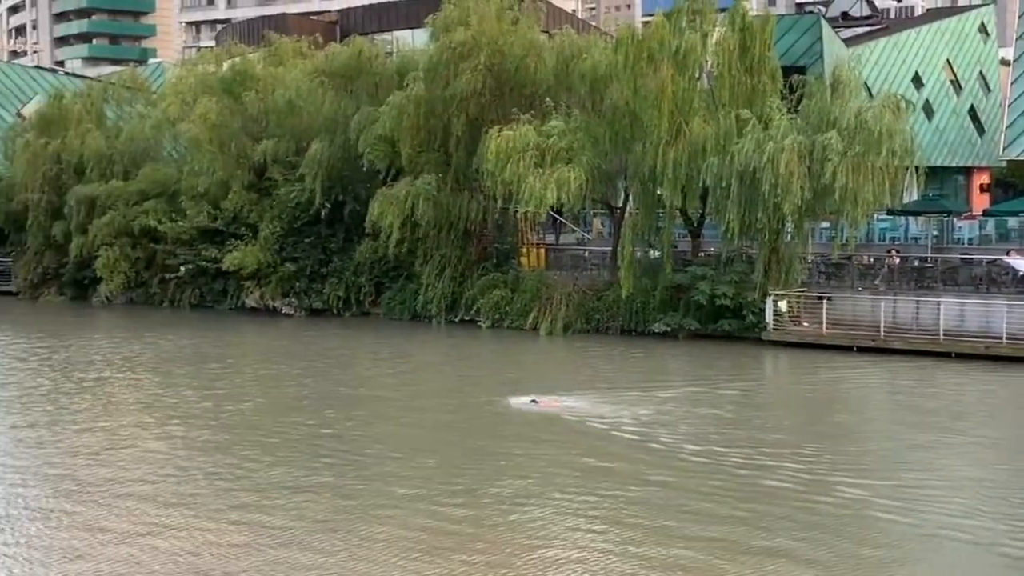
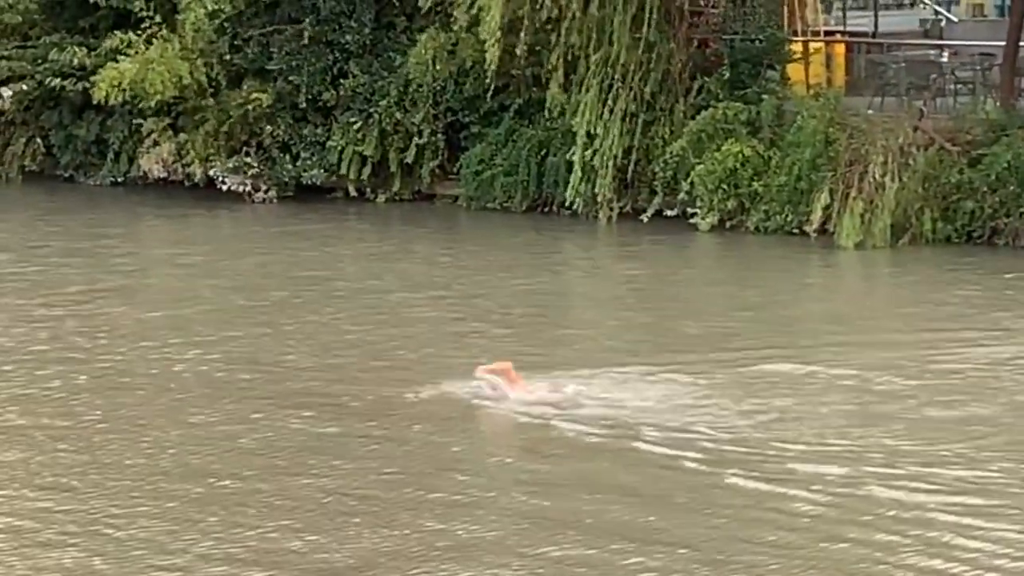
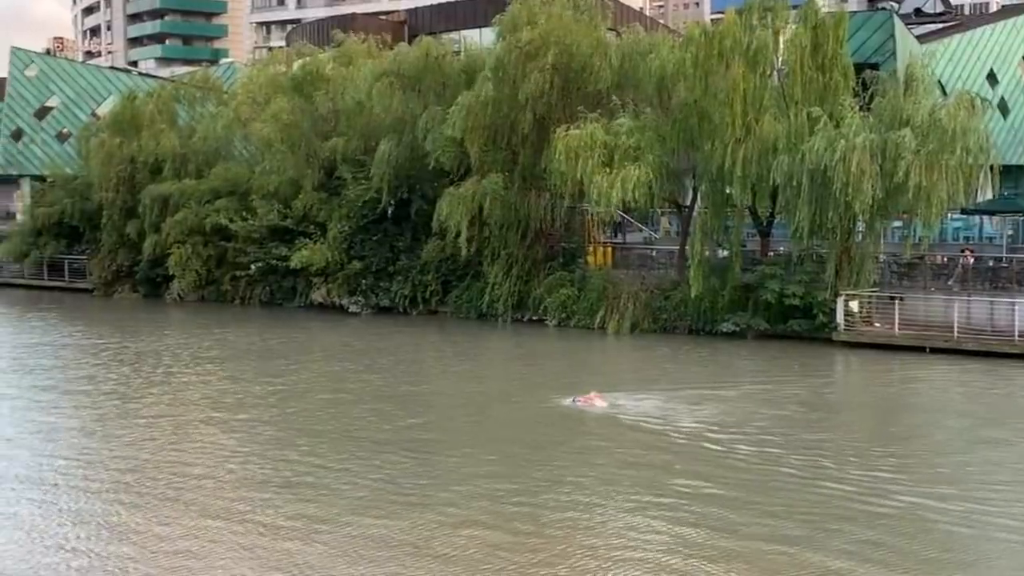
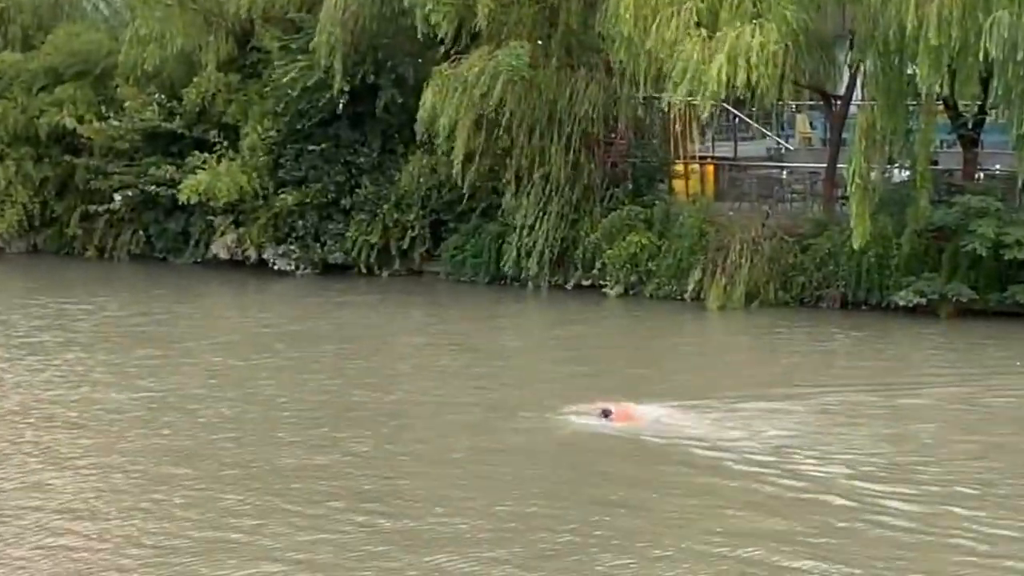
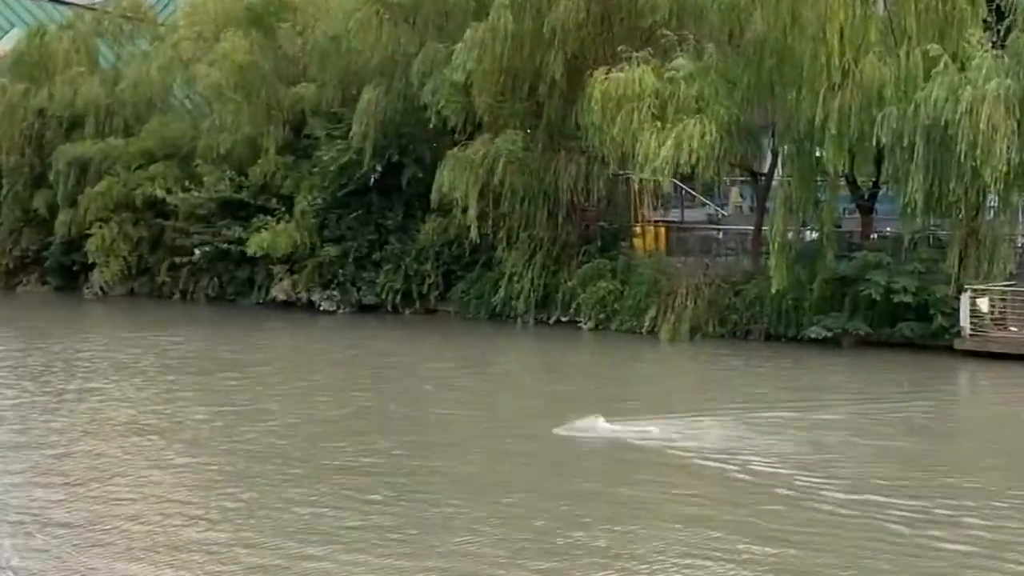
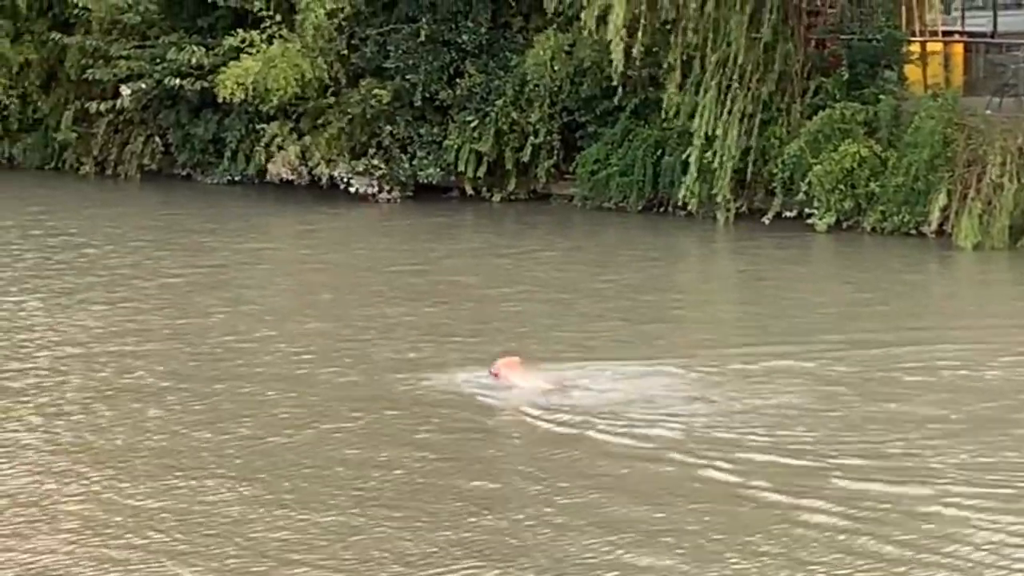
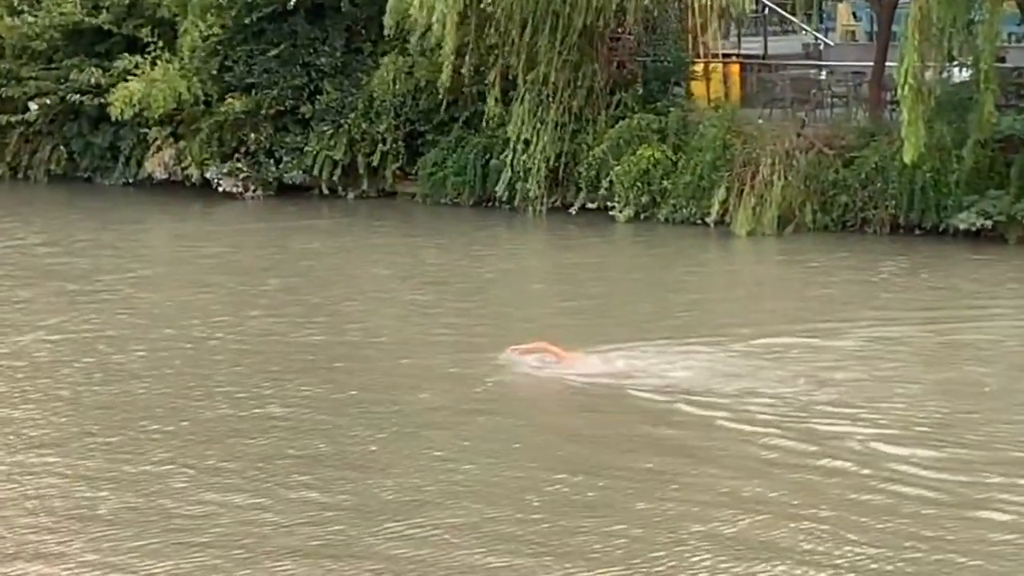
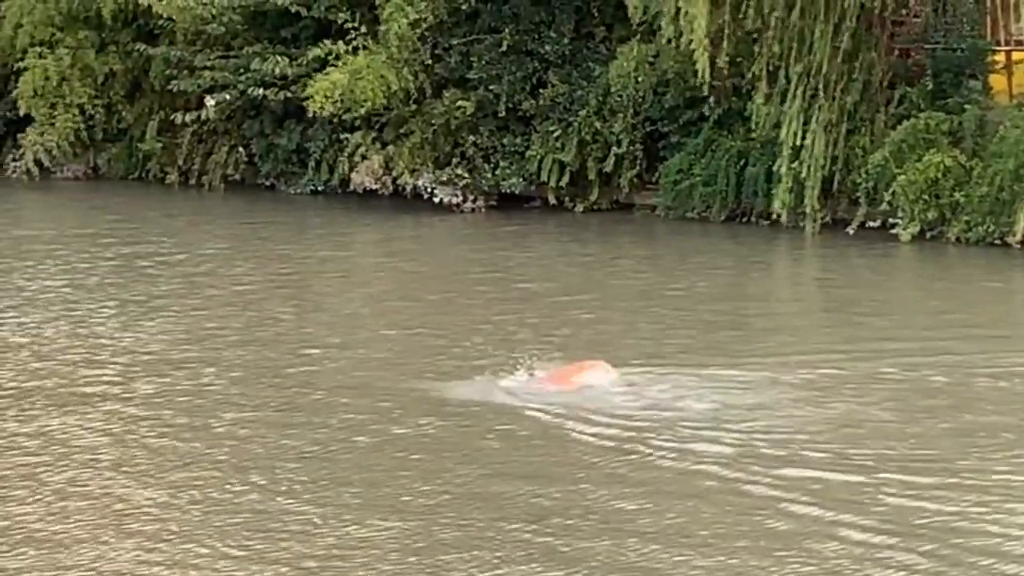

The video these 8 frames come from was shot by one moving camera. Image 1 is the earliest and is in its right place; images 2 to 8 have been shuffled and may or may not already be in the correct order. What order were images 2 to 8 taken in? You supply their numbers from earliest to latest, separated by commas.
3, 5, 4, 7, 2, 6, 8
